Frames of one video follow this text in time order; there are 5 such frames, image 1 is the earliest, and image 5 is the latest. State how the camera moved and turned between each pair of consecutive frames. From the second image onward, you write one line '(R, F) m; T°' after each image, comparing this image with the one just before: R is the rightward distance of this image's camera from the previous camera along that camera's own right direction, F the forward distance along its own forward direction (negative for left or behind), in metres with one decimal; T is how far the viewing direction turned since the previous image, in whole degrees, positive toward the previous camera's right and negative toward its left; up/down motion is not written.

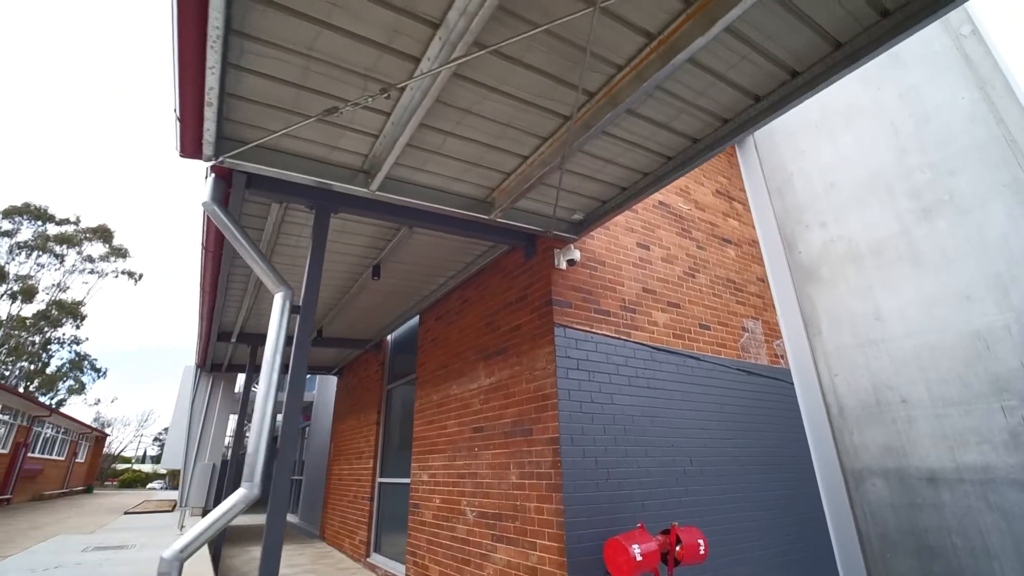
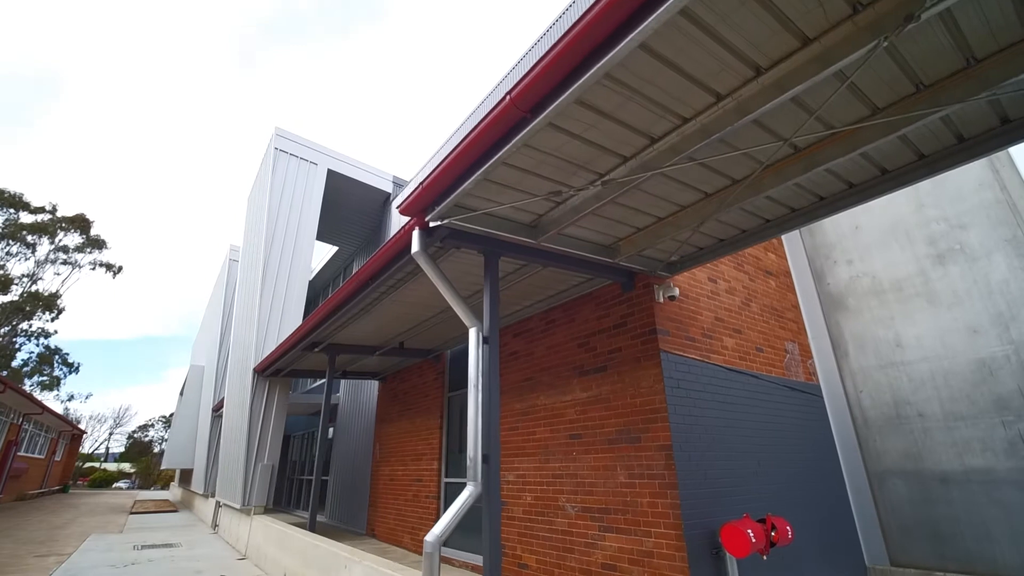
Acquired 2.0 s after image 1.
(-1.2, -0.6) m; +4°
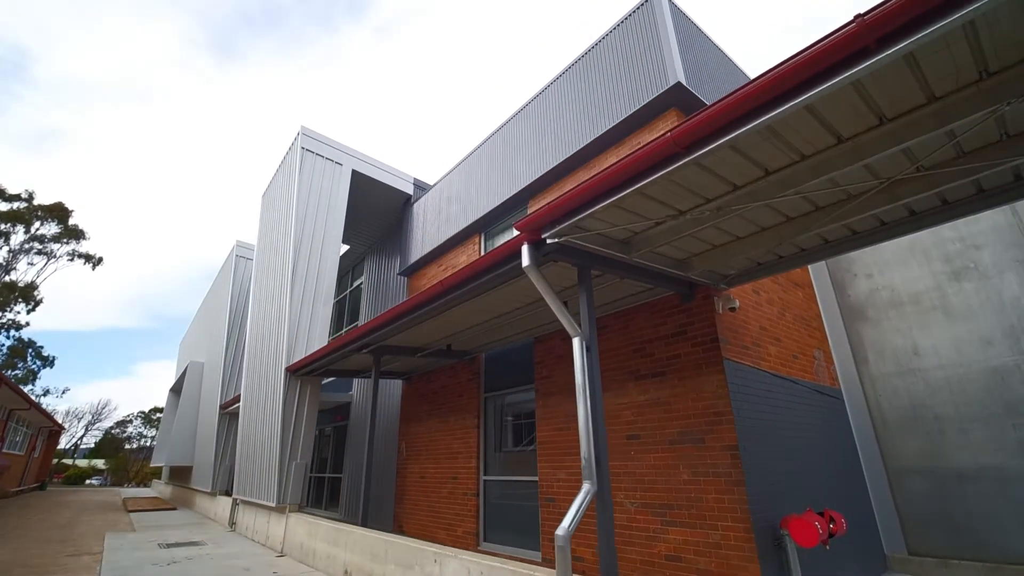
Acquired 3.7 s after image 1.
(-0.9, -0.2) m; +3°
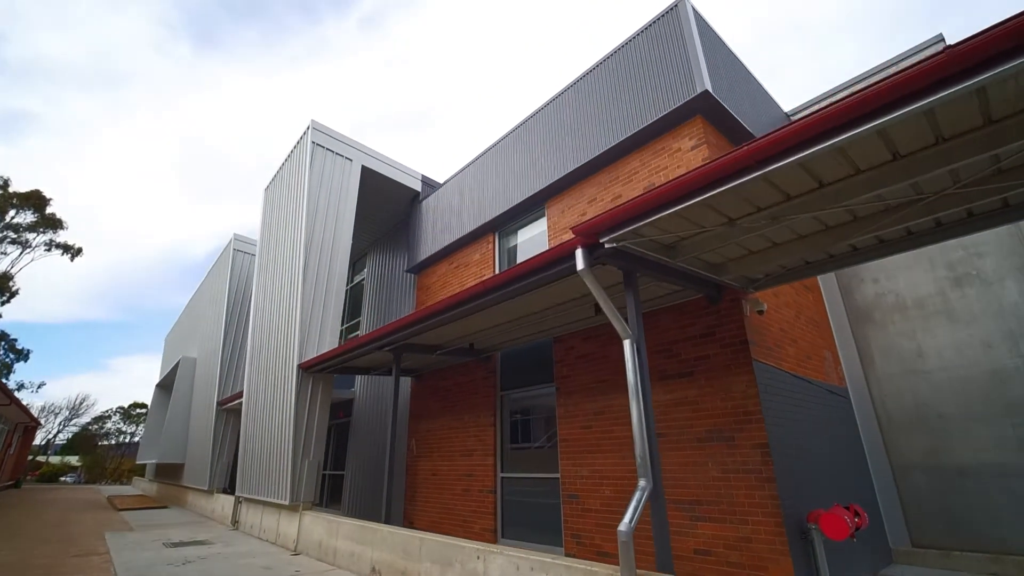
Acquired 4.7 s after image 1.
(-0.5, -0.1) m; +2°
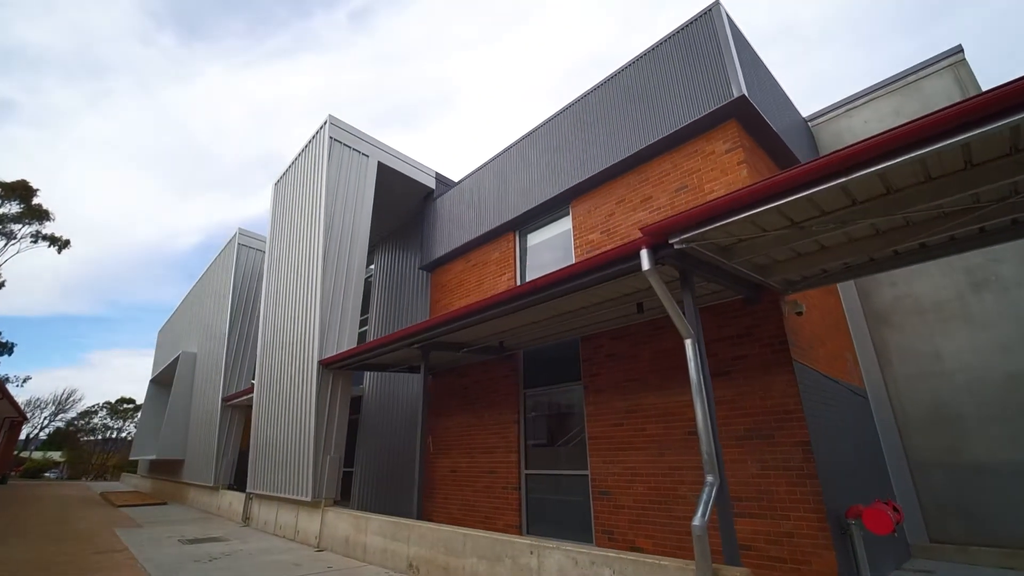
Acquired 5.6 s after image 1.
(-0.6, 0.0) m; +2°
